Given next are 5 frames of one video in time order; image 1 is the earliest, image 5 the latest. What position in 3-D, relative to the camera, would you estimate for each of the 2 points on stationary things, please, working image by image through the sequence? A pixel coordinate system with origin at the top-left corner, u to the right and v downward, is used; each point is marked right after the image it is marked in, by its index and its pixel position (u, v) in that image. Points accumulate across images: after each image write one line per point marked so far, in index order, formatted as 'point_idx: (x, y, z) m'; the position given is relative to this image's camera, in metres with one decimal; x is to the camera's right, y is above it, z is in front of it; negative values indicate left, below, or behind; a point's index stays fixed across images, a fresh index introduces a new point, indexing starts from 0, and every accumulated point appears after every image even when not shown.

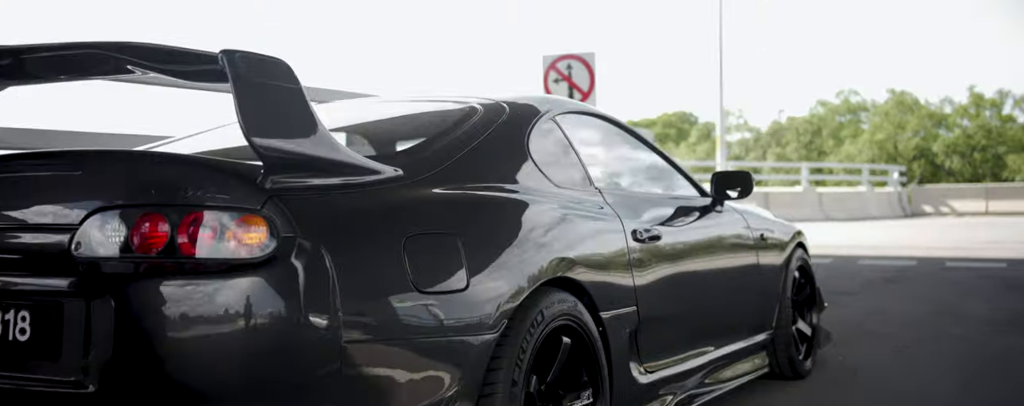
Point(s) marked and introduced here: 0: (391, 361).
0: (-0.2, -0.4, +2.3) m
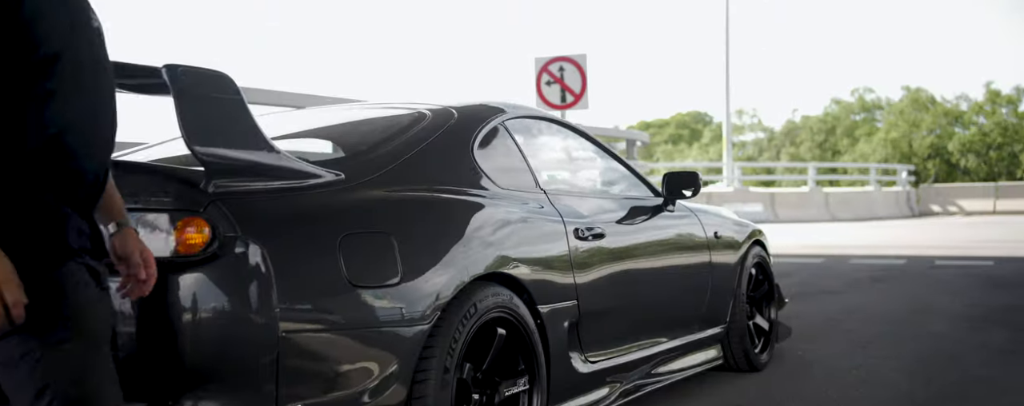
0: (-0.4, -0.4, +2.5) m
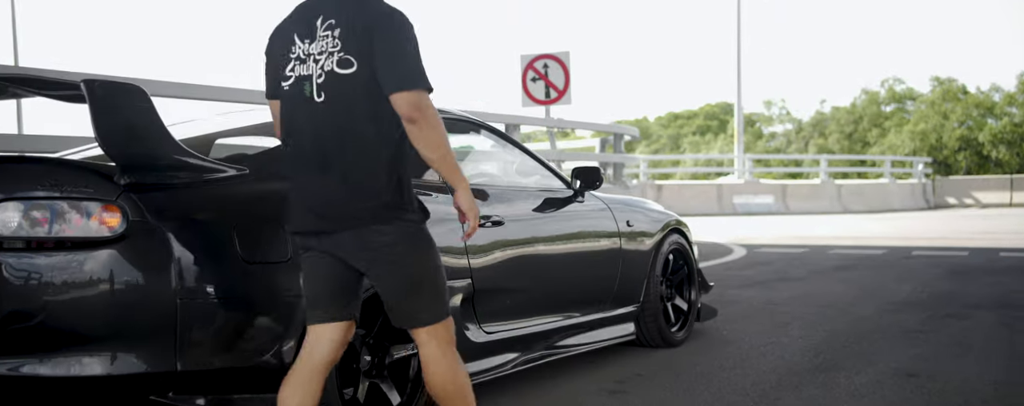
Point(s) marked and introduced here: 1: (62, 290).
0: (-0.8, -0.3, +3.1) m
1: (-1.3, -0.2, +2.8) m
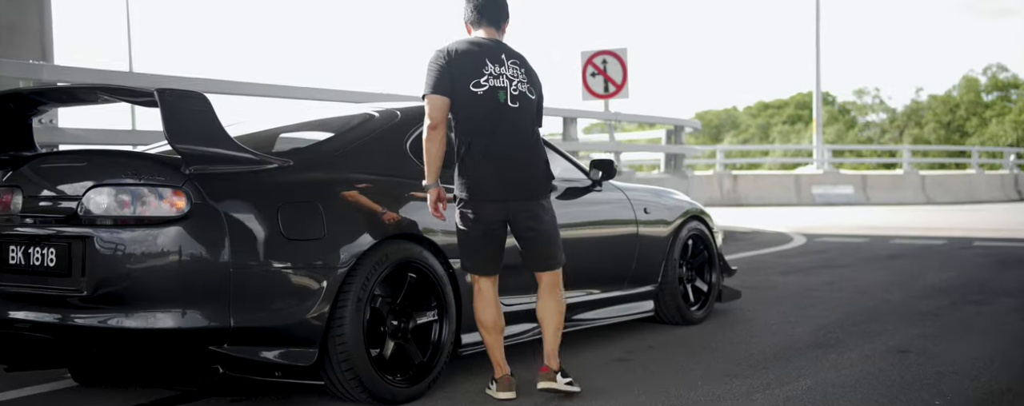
0: (-0.9, -0.3, +3.7) m
1: (-1.3, -0.2, +3.5) m
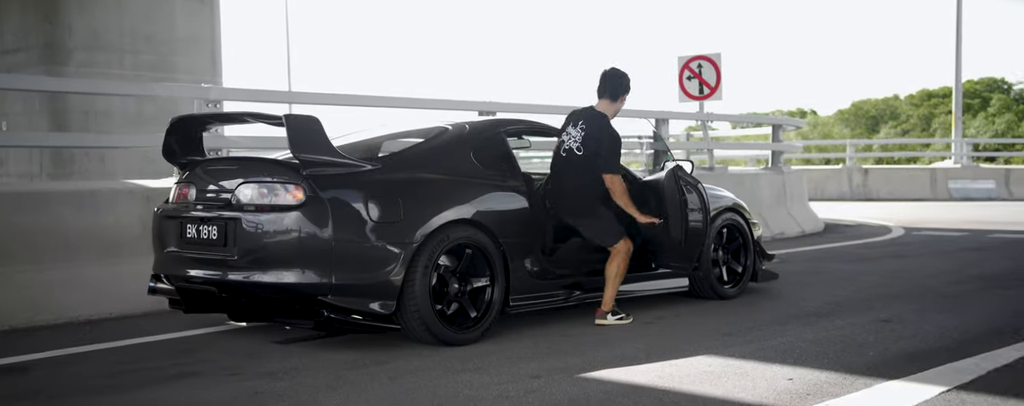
0: (-0.7, -0.3, +5.2) m
1: (-1.2, -0.2, +5.0) m
